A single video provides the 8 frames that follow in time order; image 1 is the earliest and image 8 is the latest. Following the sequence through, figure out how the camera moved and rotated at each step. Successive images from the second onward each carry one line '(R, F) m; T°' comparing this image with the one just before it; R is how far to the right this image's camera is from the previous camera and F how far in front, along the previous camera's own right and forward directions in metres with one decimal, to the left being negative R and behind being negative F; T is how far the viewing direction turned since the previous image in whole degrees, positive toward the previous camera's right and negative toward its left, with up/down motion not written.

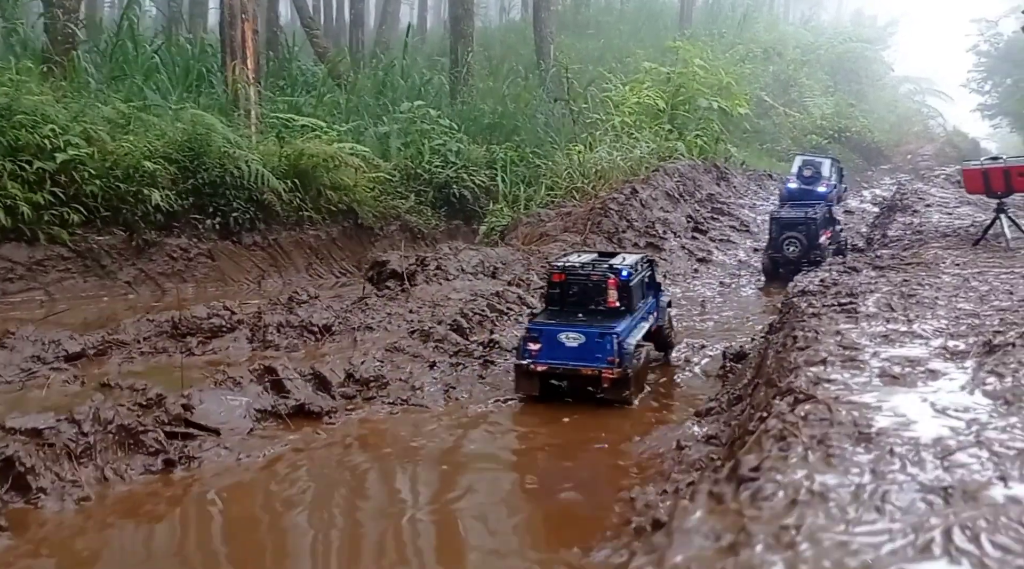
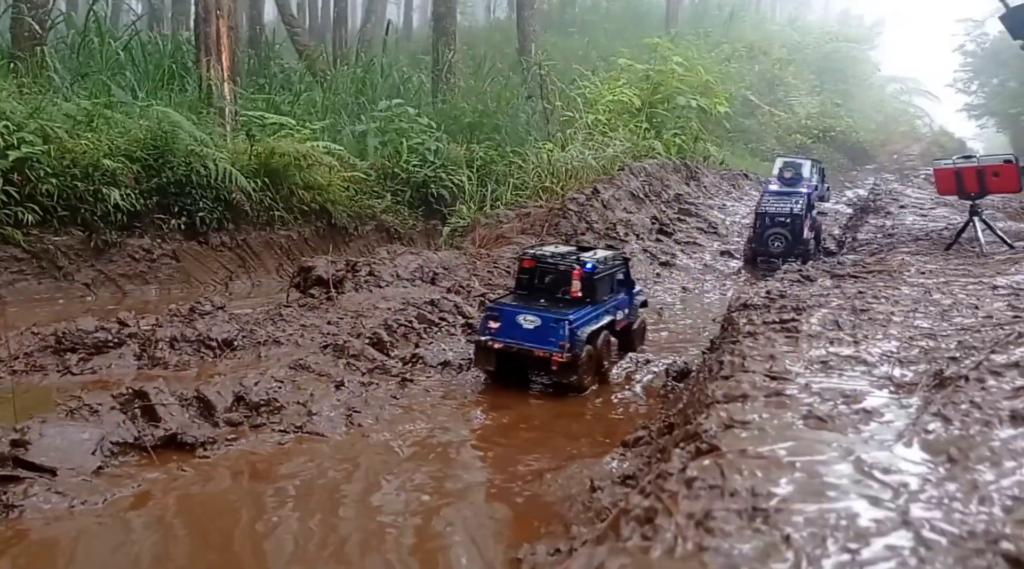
(+0.5, +0.6) m; +1°
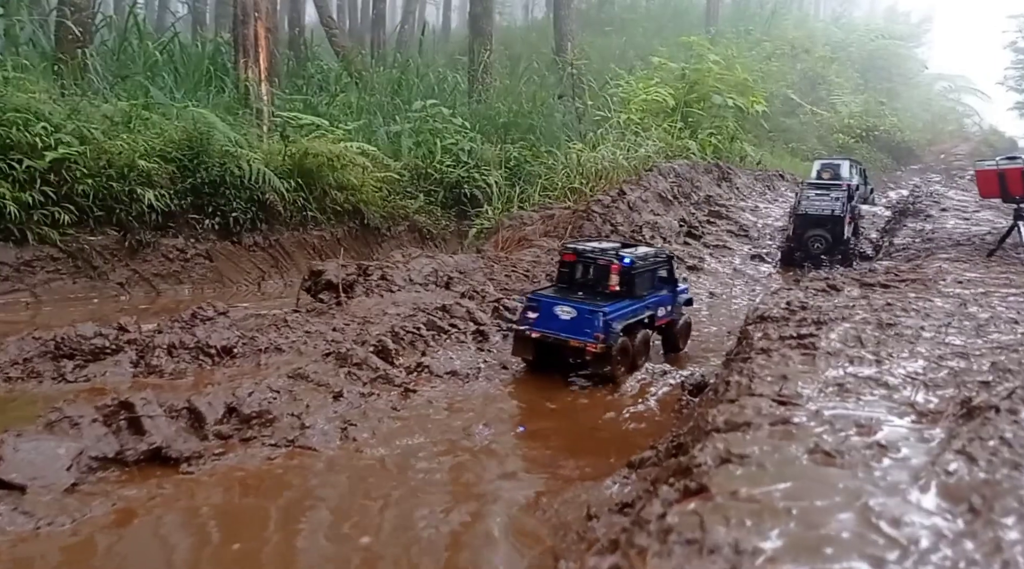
(+0.2, +0.2) m; -3°
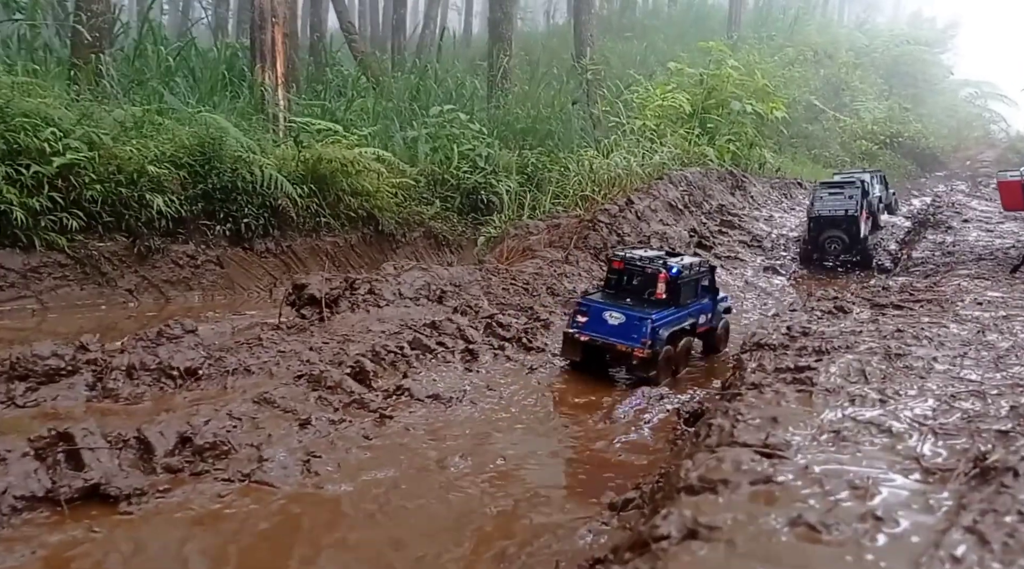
(+0.3, +0.4) m; -1°
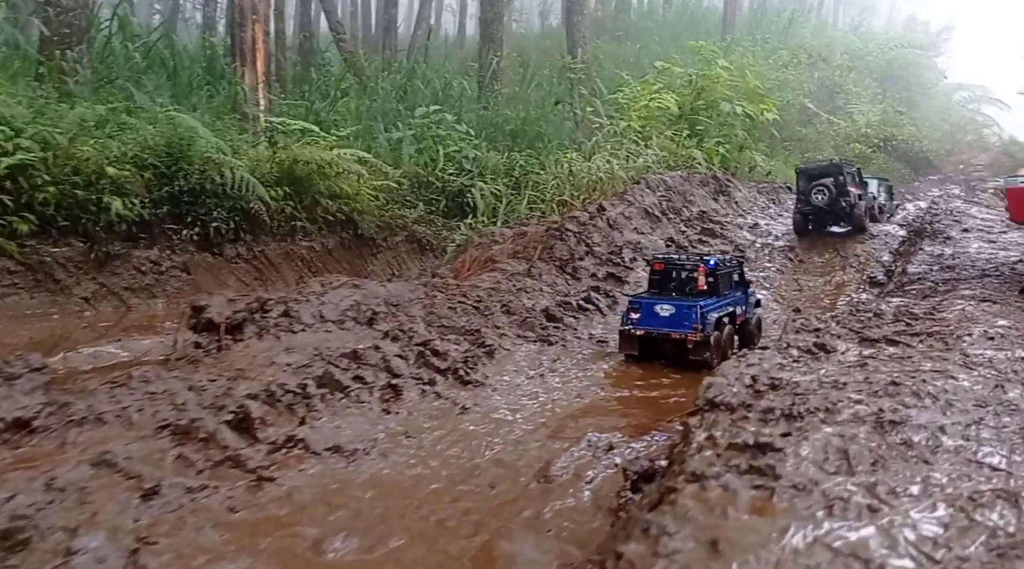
(+0.5, +1.0) m; 0°
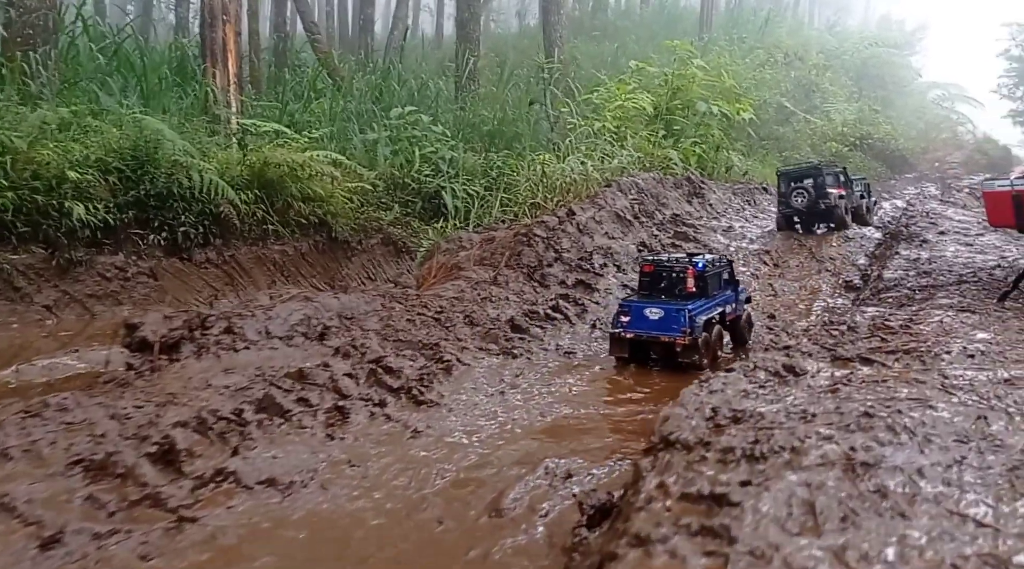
(+0.2, +0.3) m; +1°
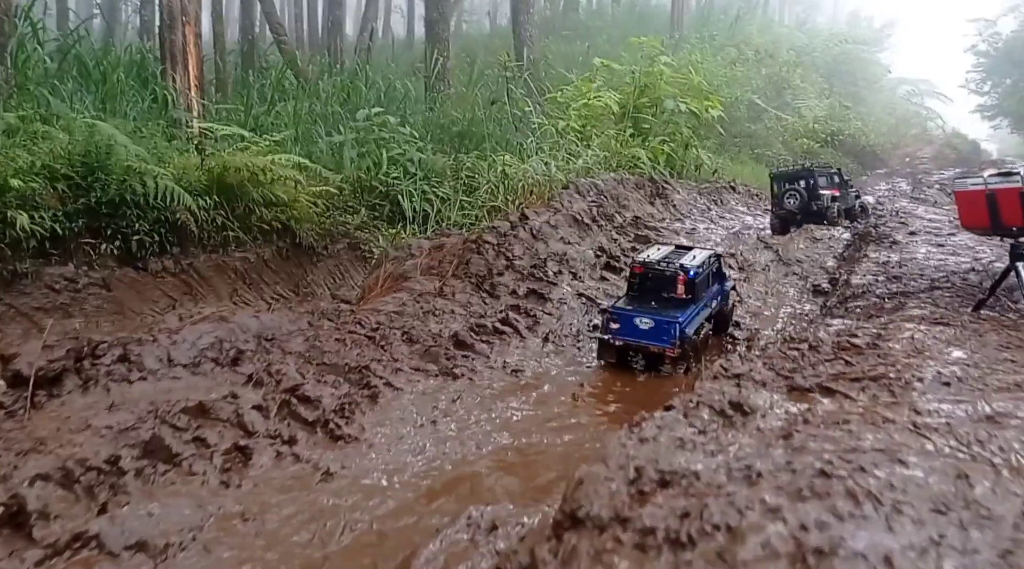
(+0.4, +0.6) m; +2°
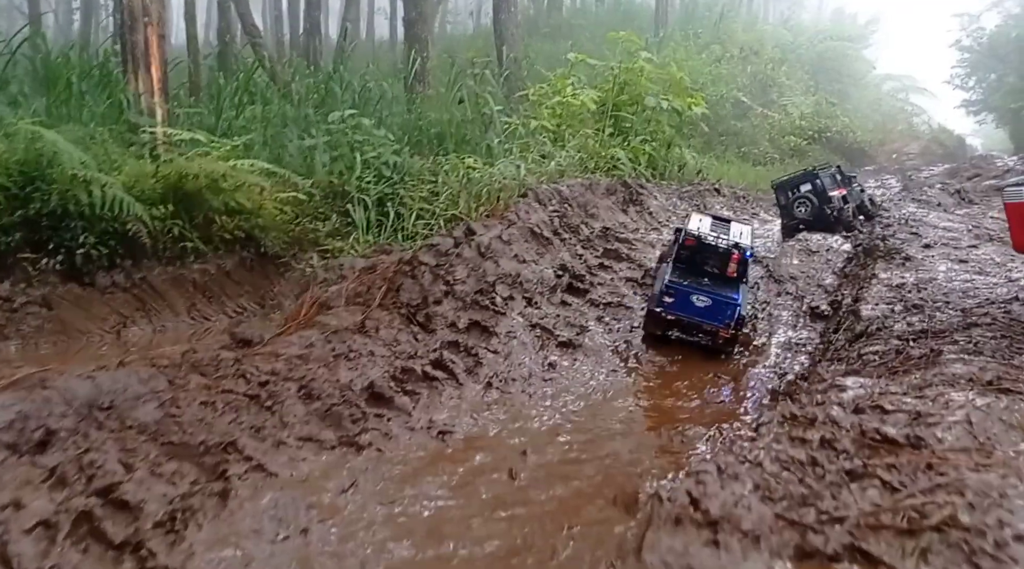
(+0.5, +1.5) m; +1°
